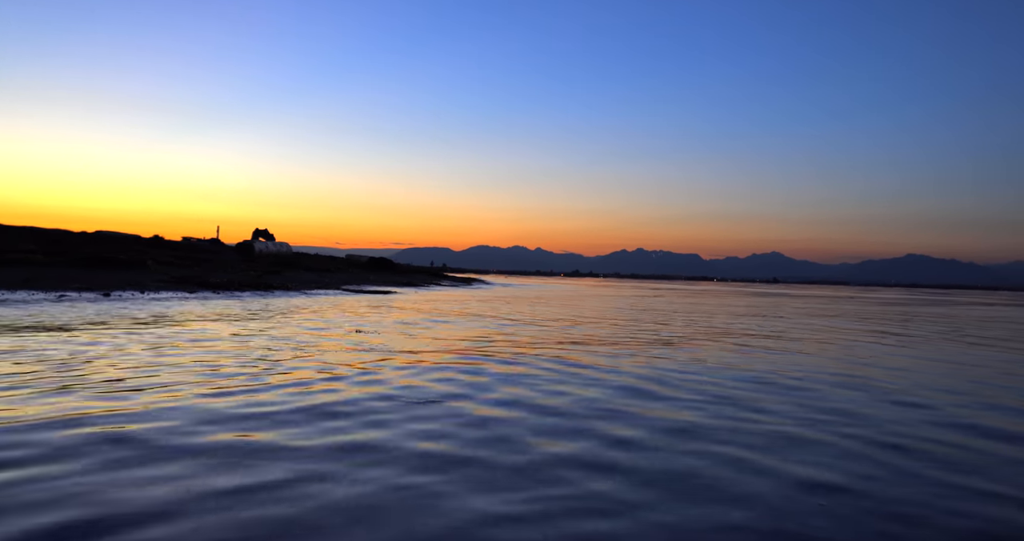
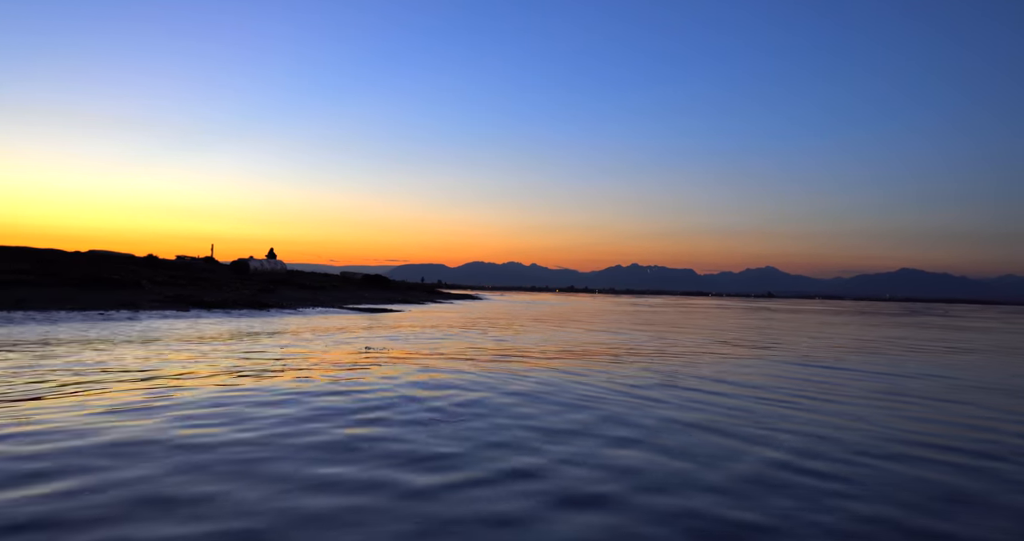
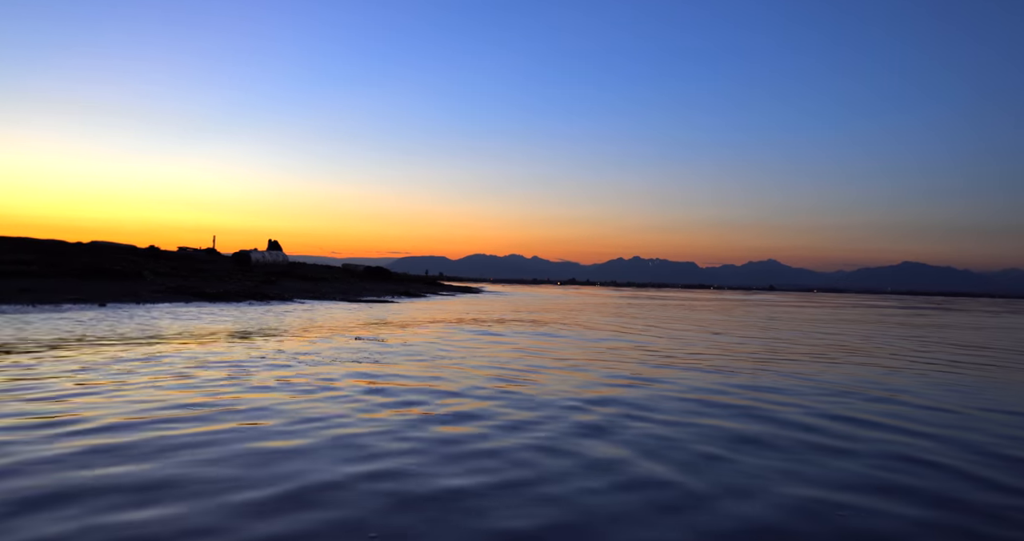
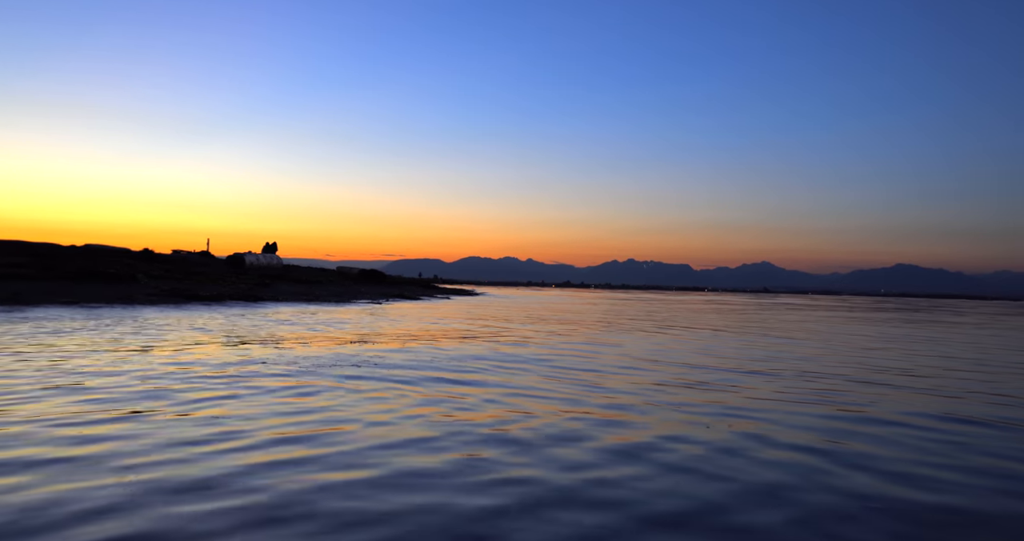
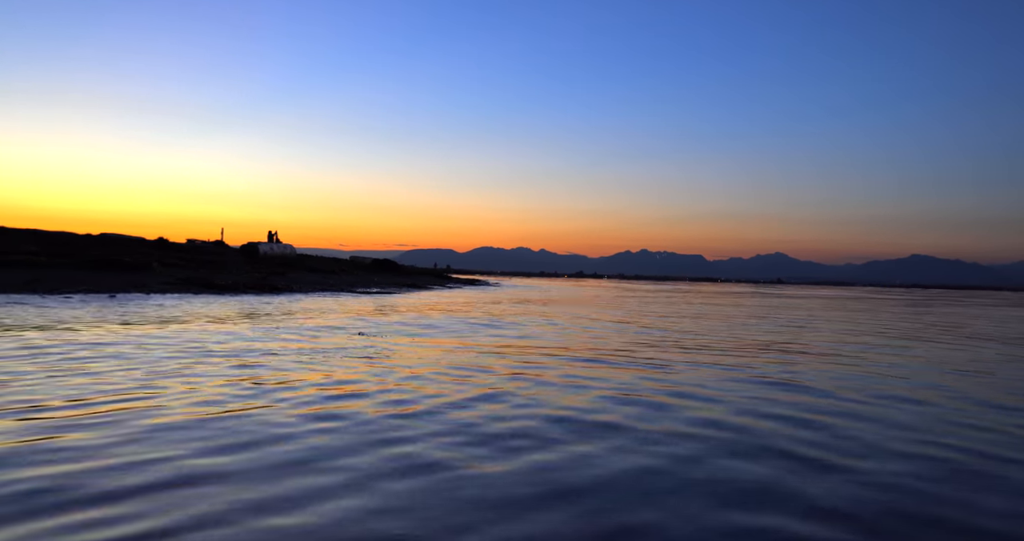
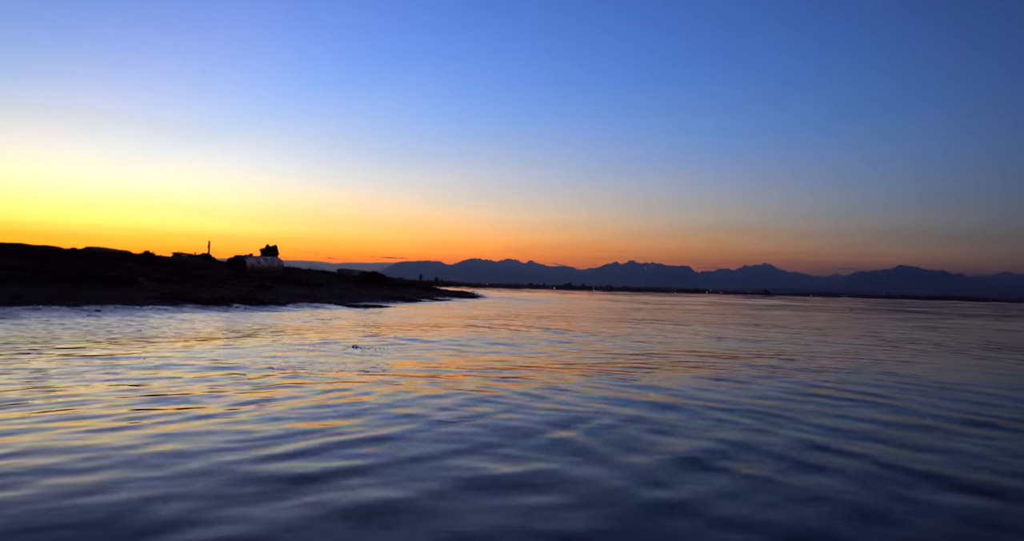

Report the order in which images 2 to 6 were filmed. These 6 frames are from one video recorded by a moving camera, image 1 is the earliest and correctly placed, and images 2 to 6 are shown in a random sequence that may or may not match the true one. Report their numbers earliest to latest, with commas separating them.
5, 3, 4, 6, 2
